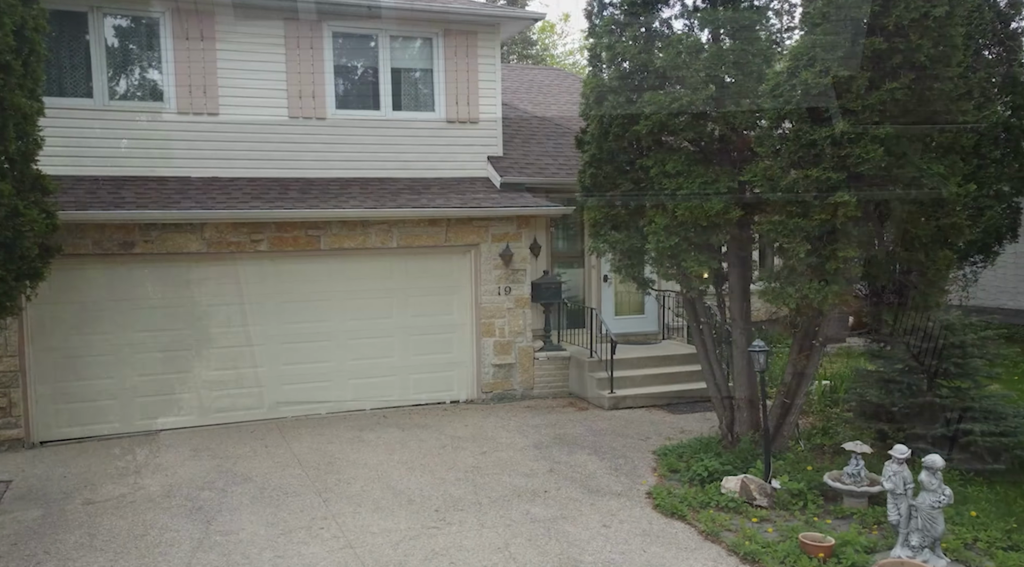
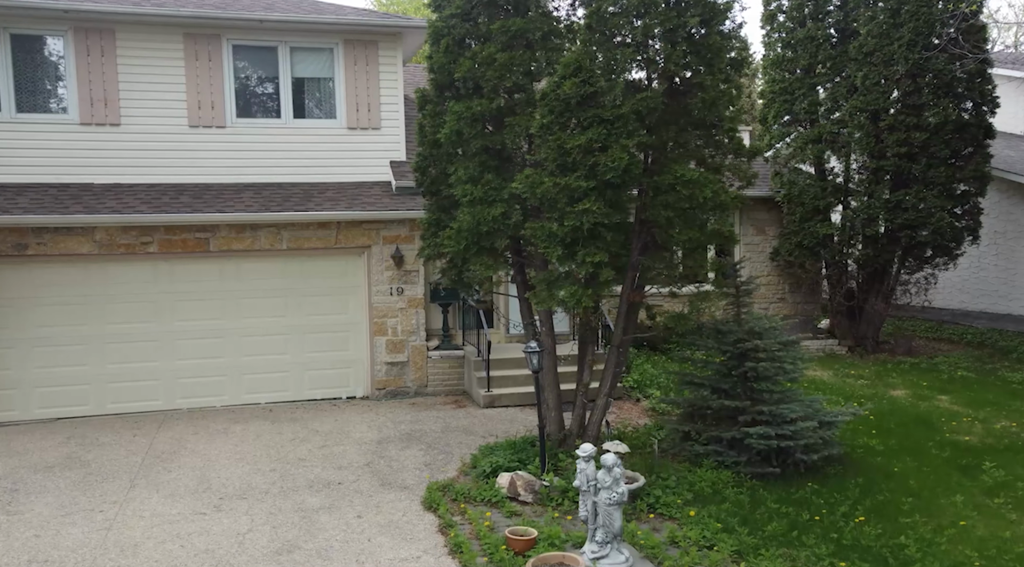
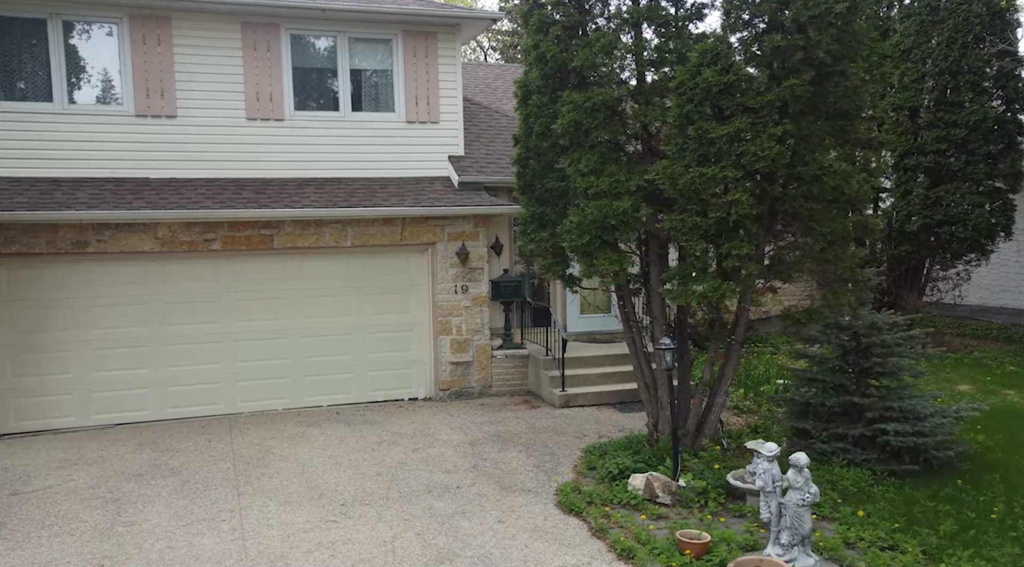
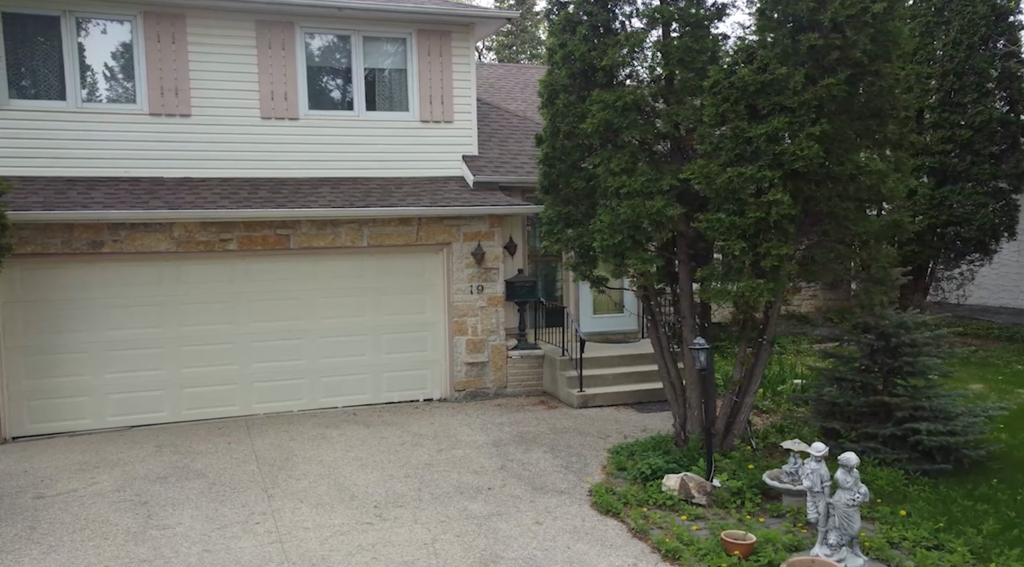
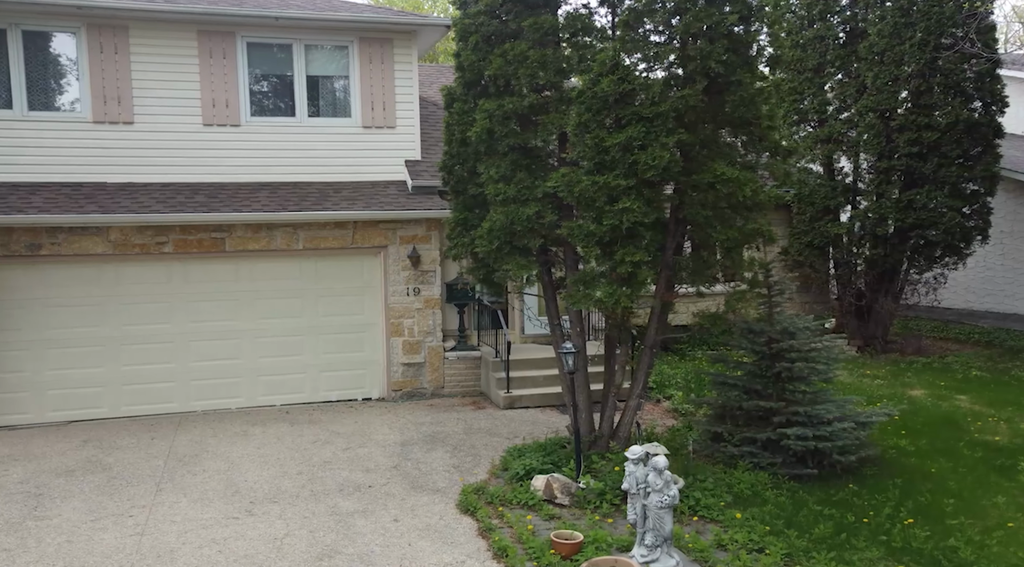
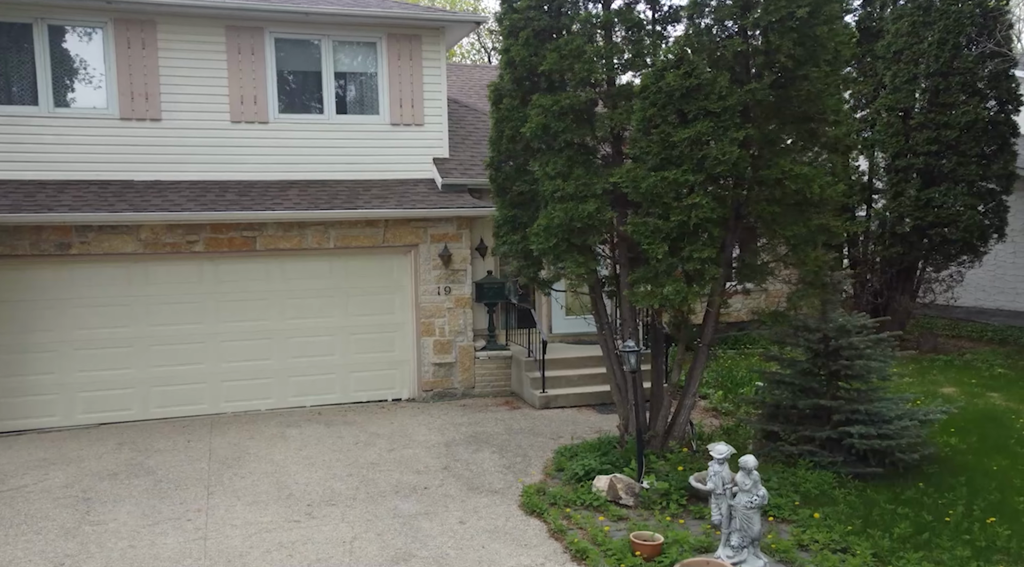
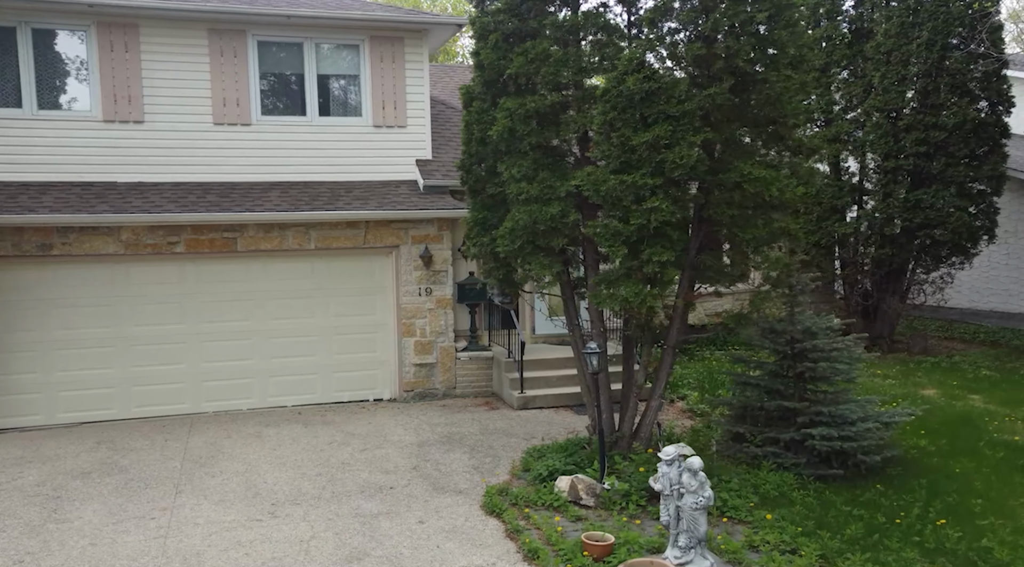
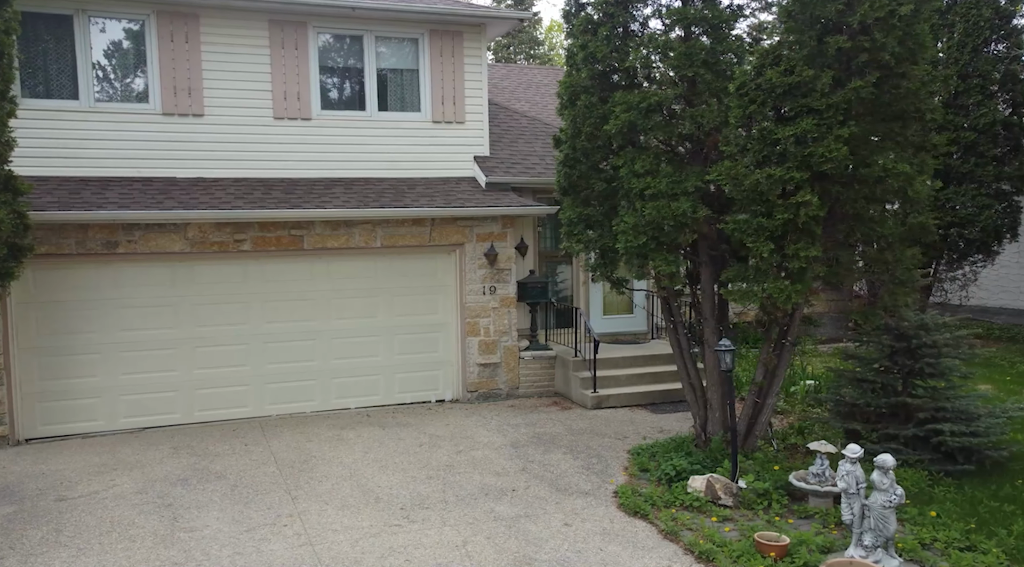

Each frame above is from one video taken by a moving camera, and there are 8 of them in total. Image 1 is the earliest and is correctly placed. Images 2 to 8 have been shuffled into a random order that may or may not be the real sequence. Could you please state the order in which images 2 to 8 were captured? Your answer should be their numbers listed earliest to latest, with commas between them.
8, 4, 3, 6, 7, 5, 2
